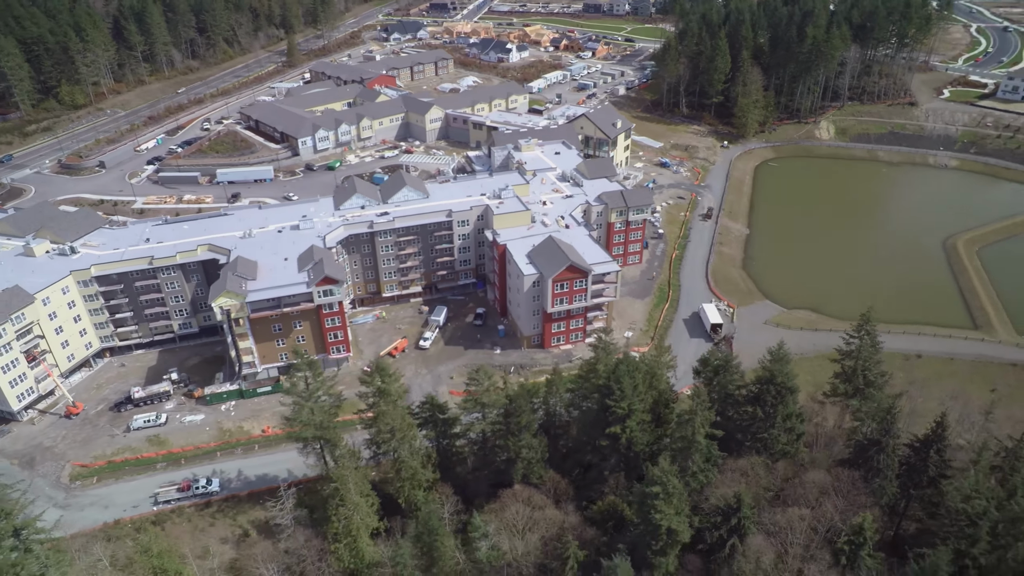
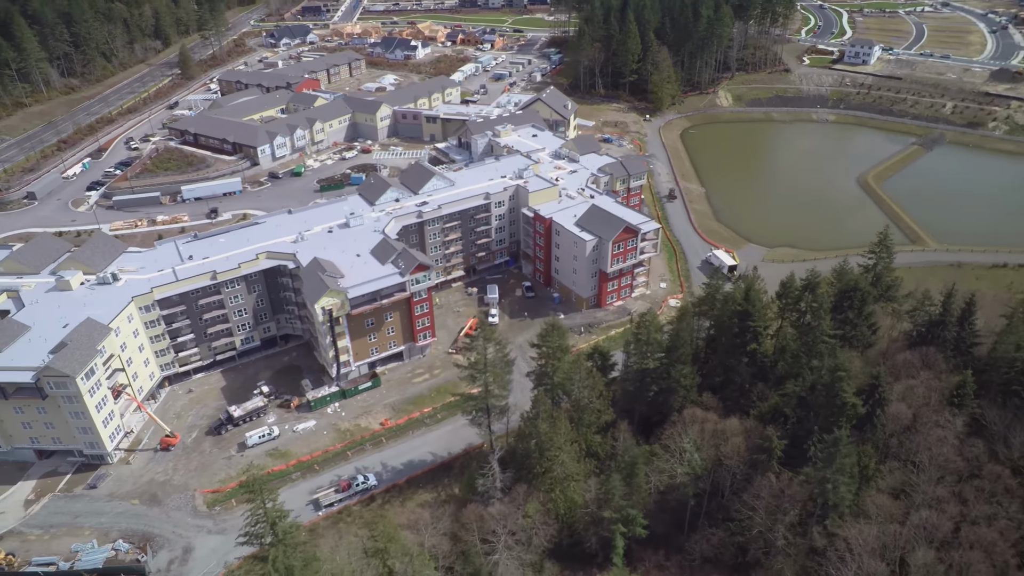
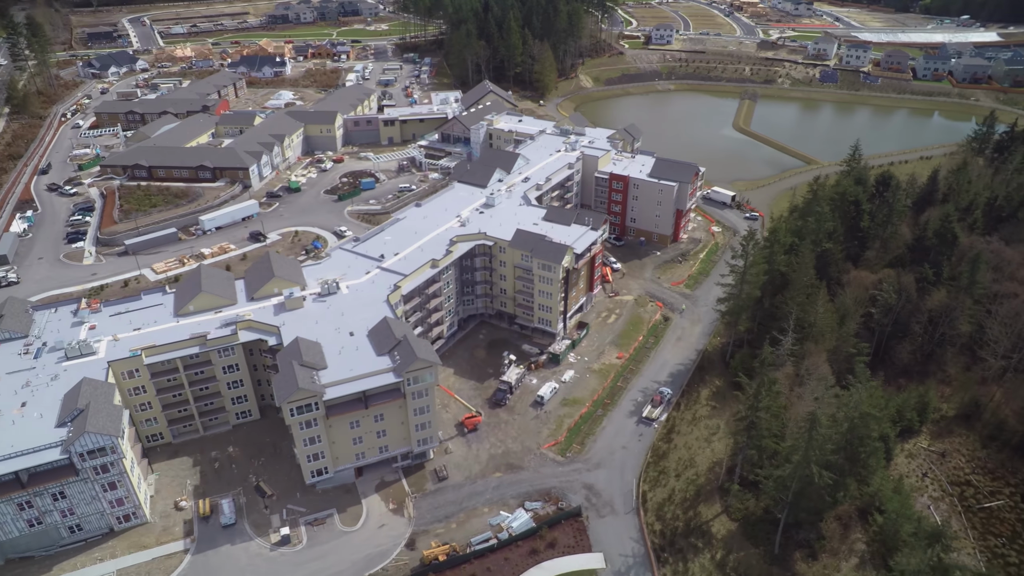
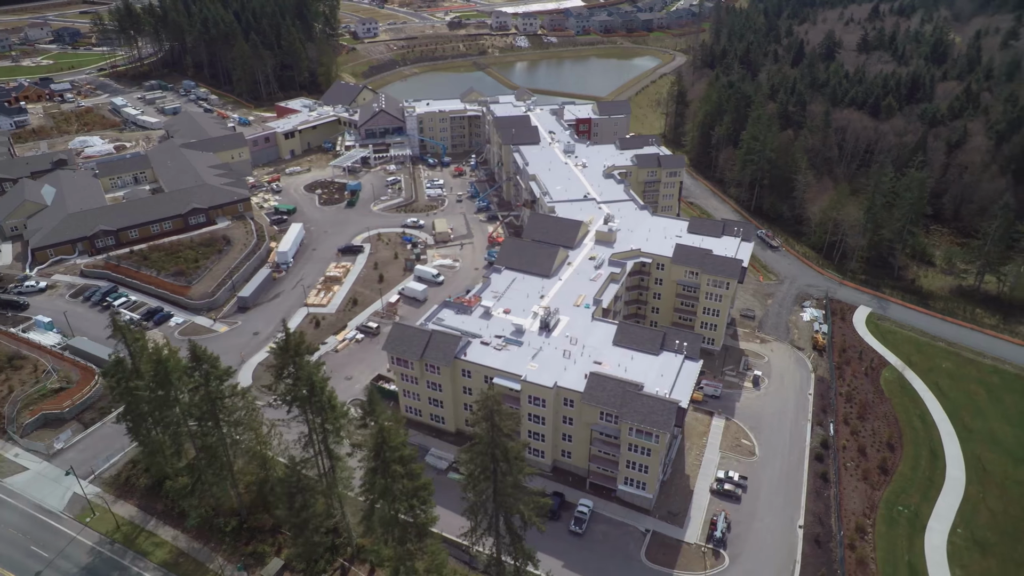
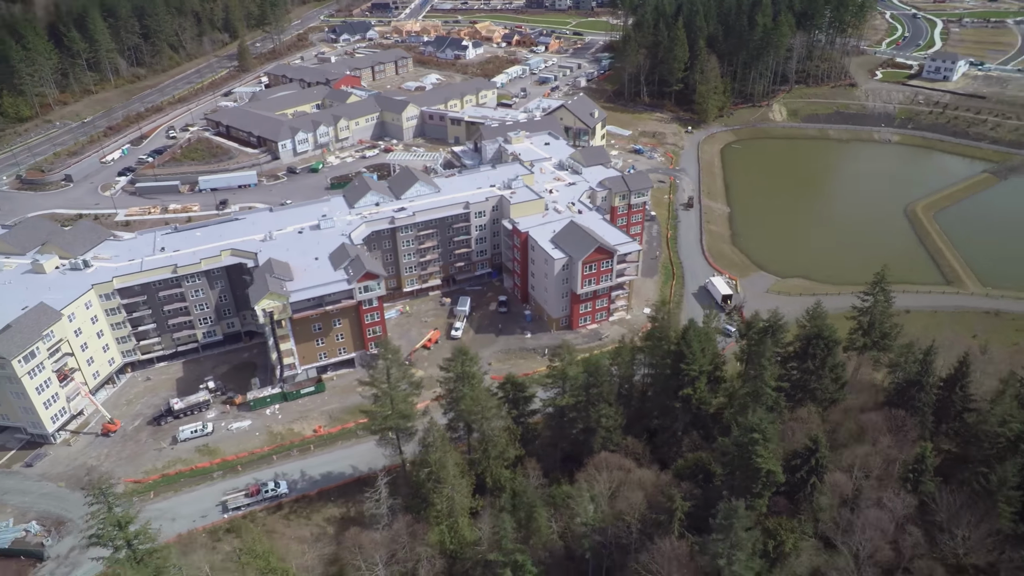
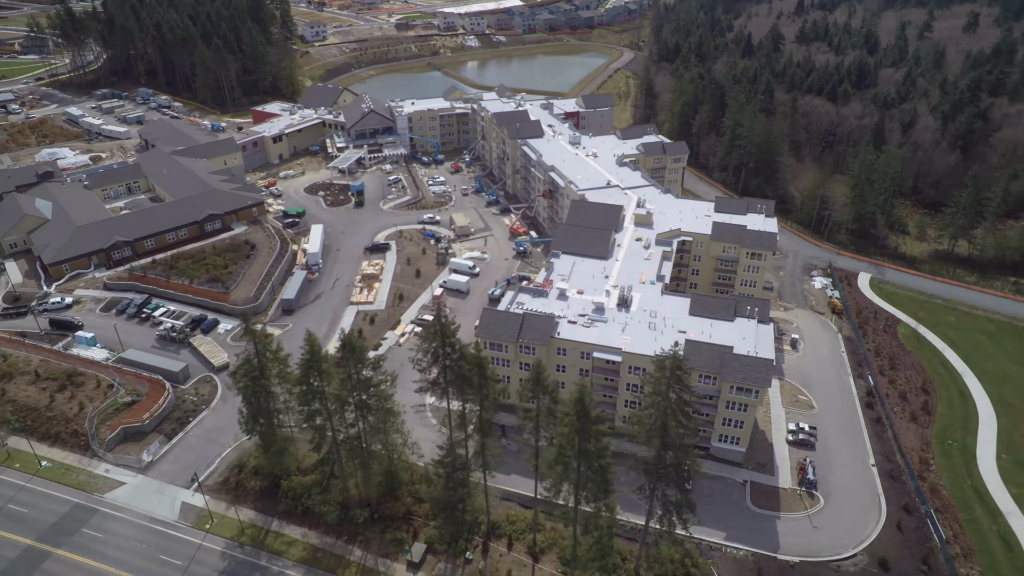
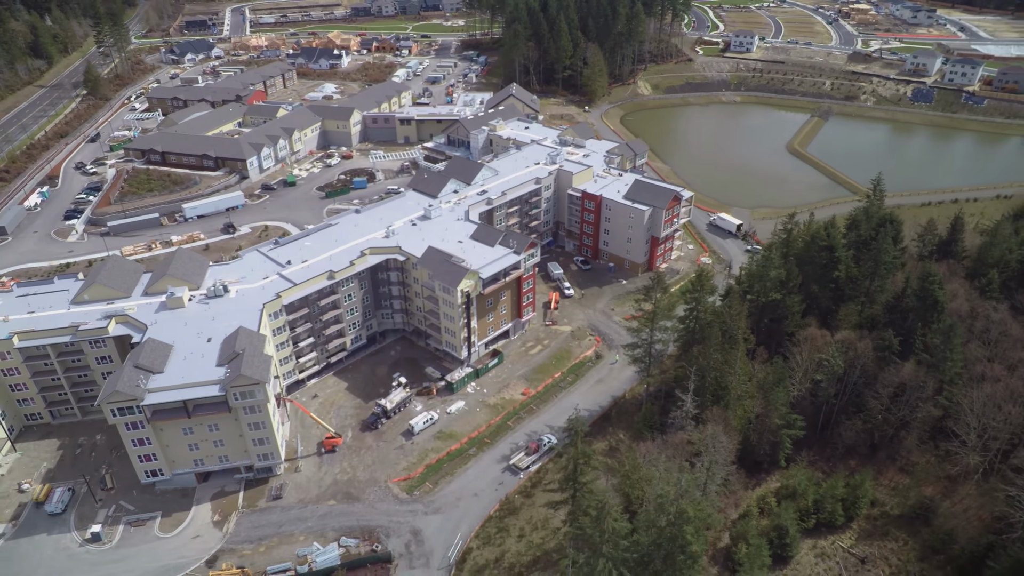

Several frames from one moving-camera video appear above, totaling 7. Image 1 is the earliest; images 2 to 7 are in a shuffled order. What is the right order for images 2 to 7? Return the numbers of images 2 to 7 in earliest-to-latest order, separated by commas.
5, 2, 7, 3, 4, 6
